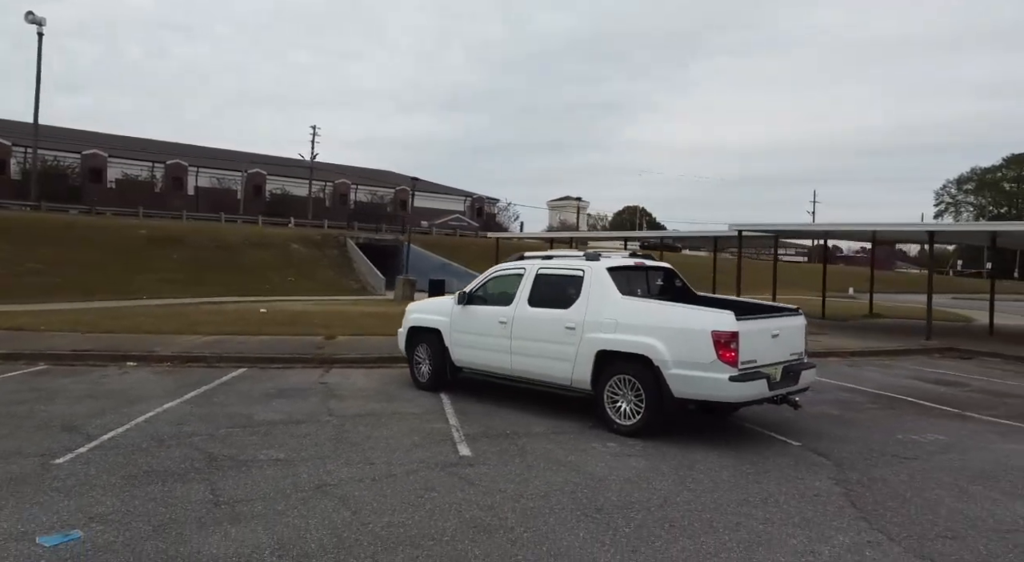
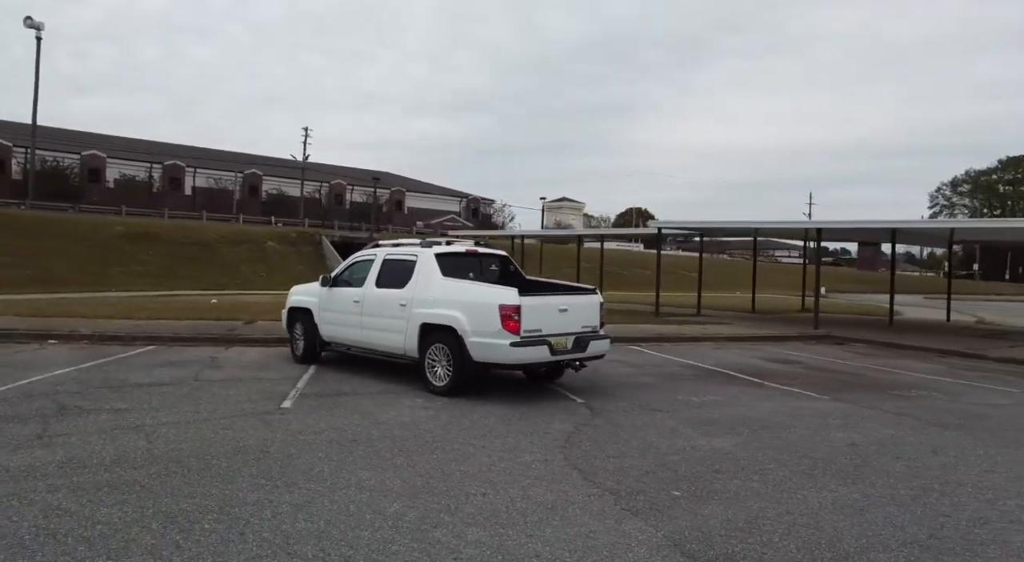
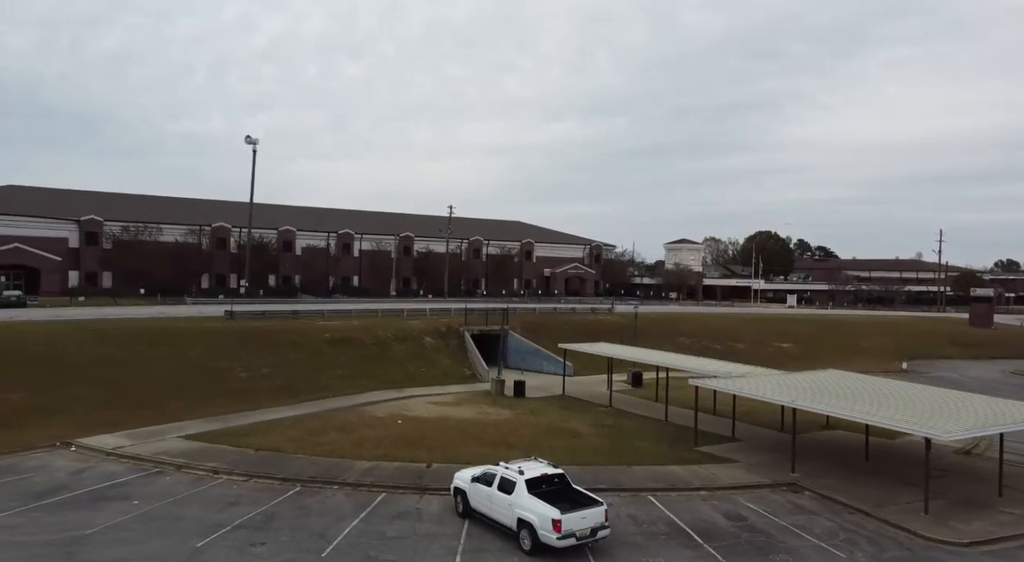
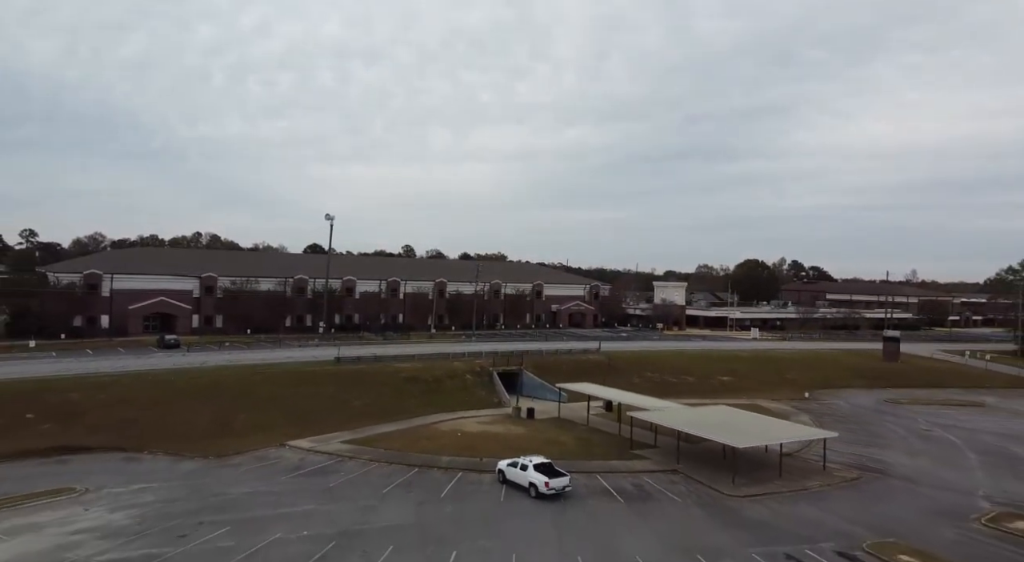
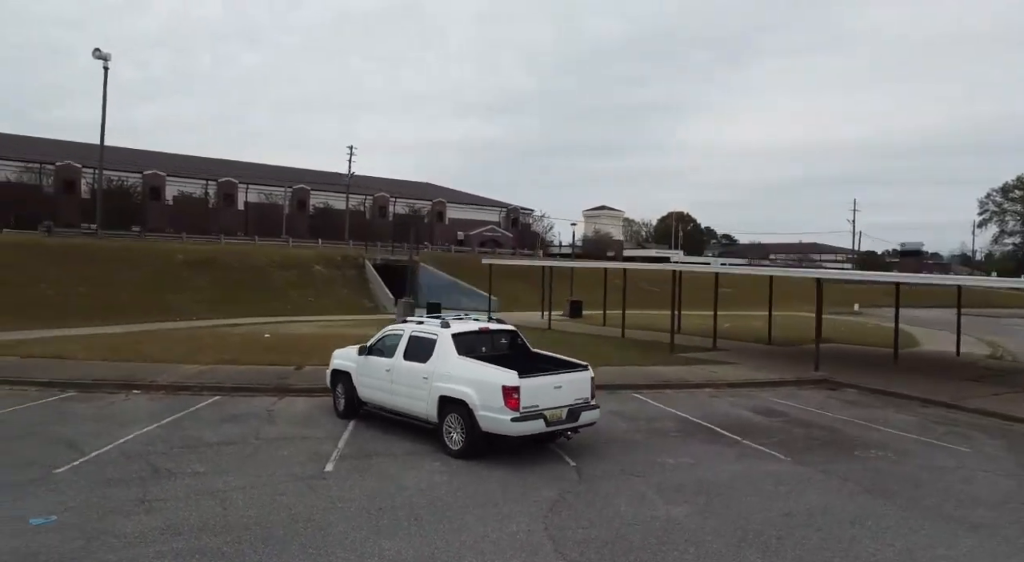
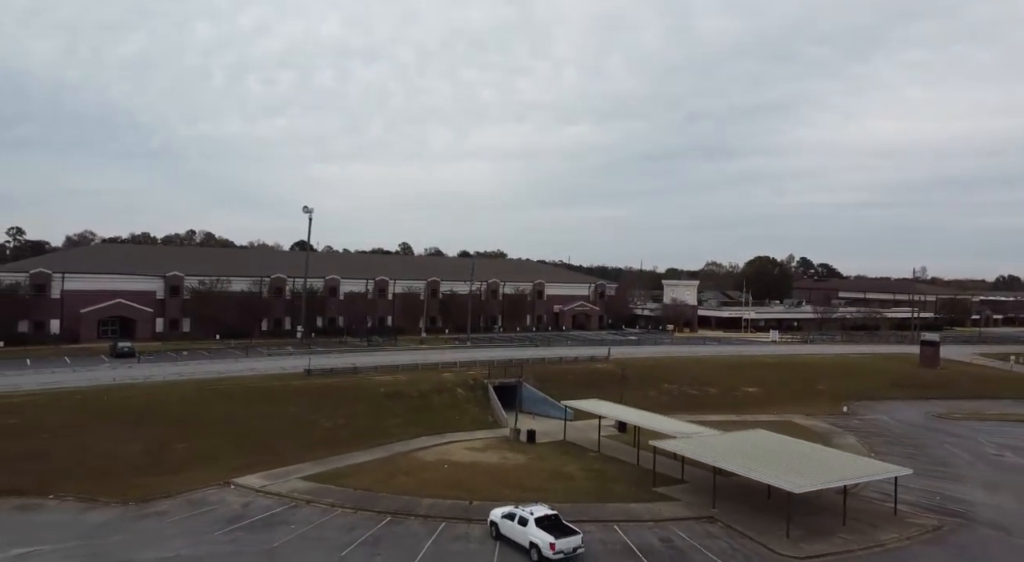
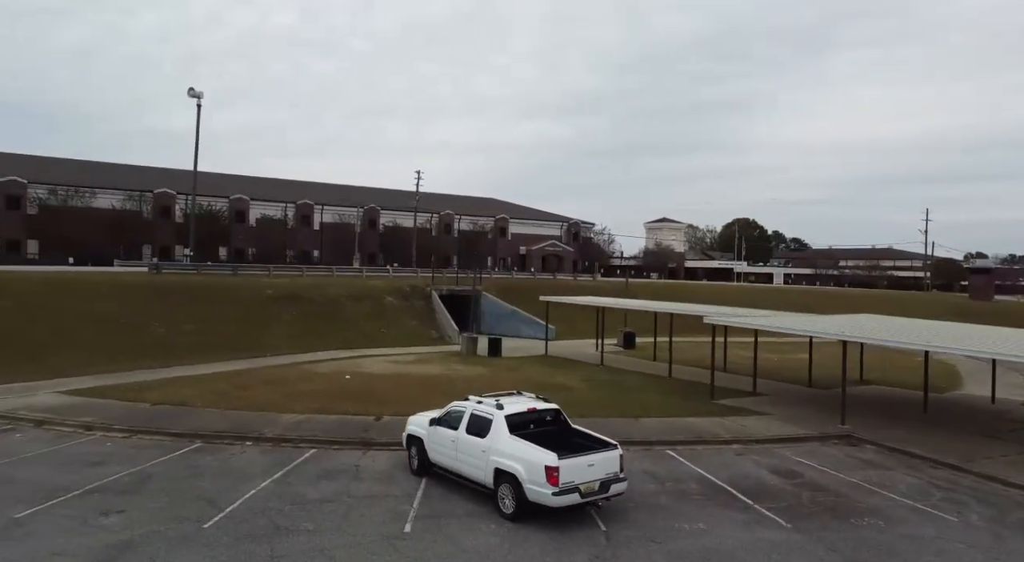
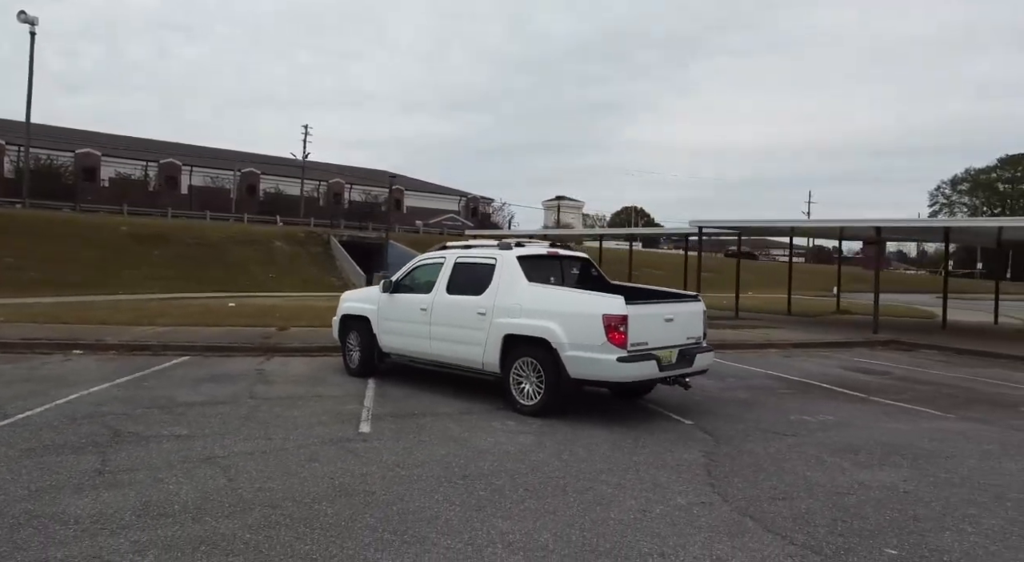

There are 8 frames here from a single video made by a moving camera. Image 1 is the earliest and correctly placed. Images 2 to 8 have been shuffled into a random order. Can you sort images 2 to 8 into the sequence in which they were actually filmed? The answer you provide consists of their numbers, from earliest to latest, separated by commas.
8, 2, 5, 7, 3, 6, 4
